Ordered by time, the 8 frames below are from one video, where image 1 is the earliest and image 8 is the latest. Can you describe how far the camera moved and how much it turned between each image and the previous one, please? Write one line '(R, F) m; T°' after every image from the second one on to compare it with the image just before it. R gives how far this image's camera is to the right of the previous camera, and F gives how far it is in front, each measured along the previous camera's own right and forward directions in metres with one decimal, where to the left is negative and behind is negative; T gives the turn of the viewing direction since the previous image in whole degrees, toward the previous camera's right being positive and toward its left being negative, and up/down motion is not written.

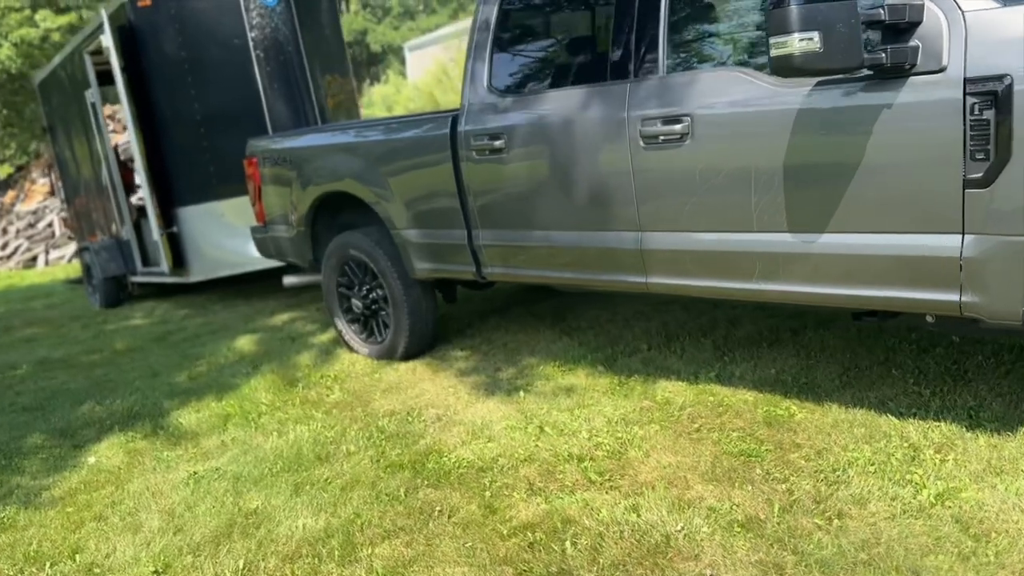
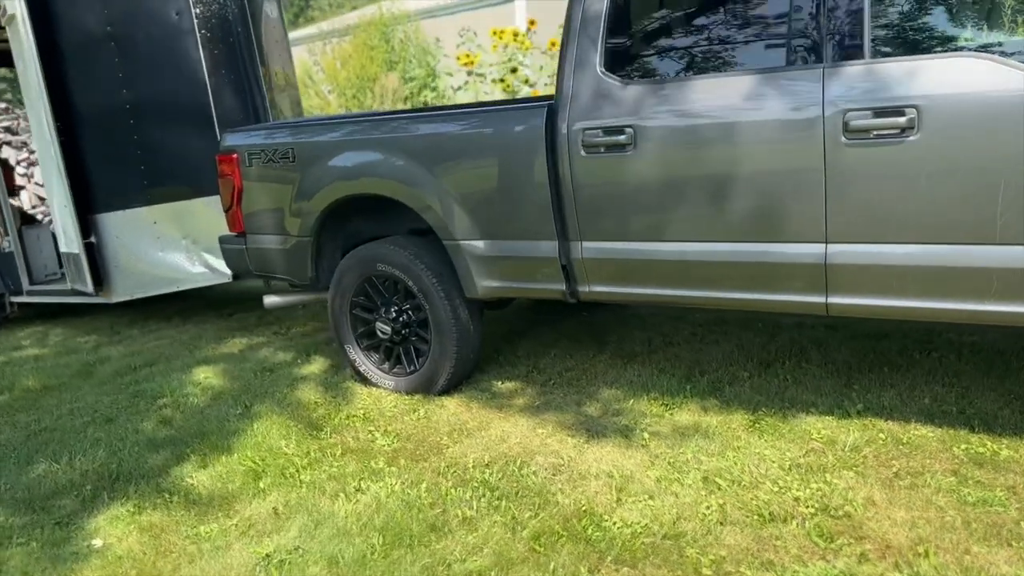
(-1.1, +0.8) m; +11°
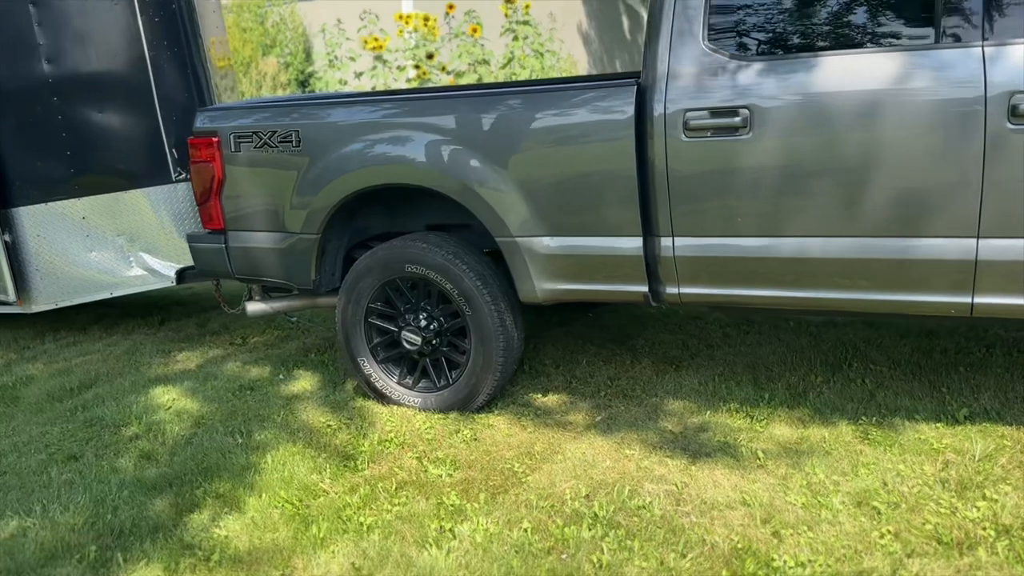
(-0.8, +0.5) m; +10°
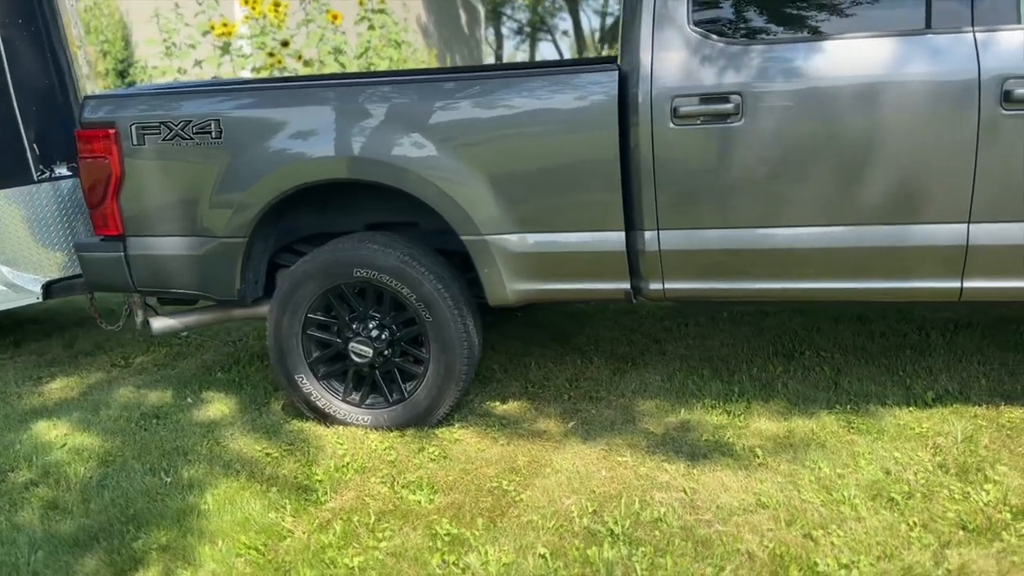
(-0.5, +0.3) m; +11°
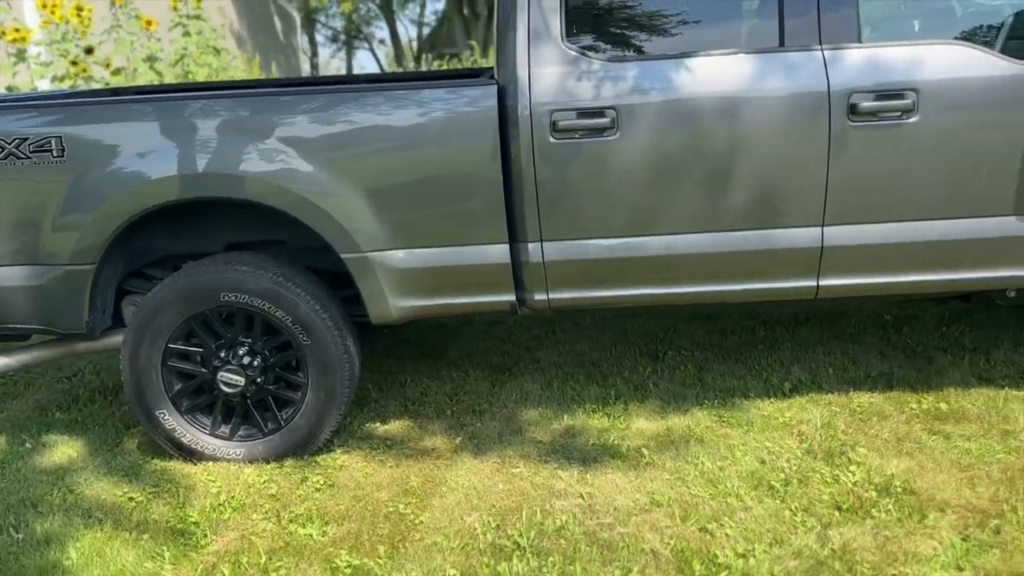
(-0.2, 0.0) m; +11°
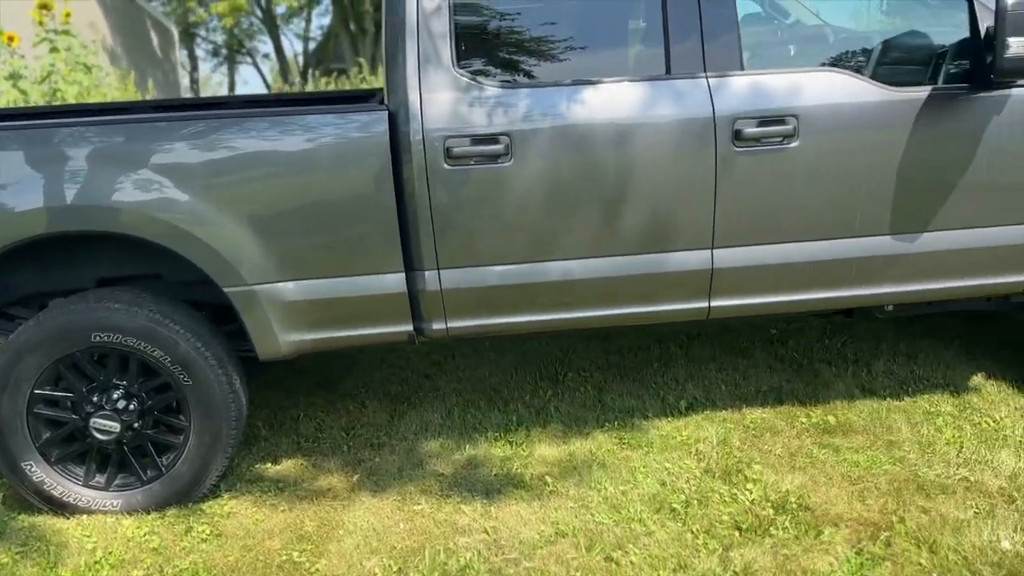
(0.0, +0.1) m; +7°
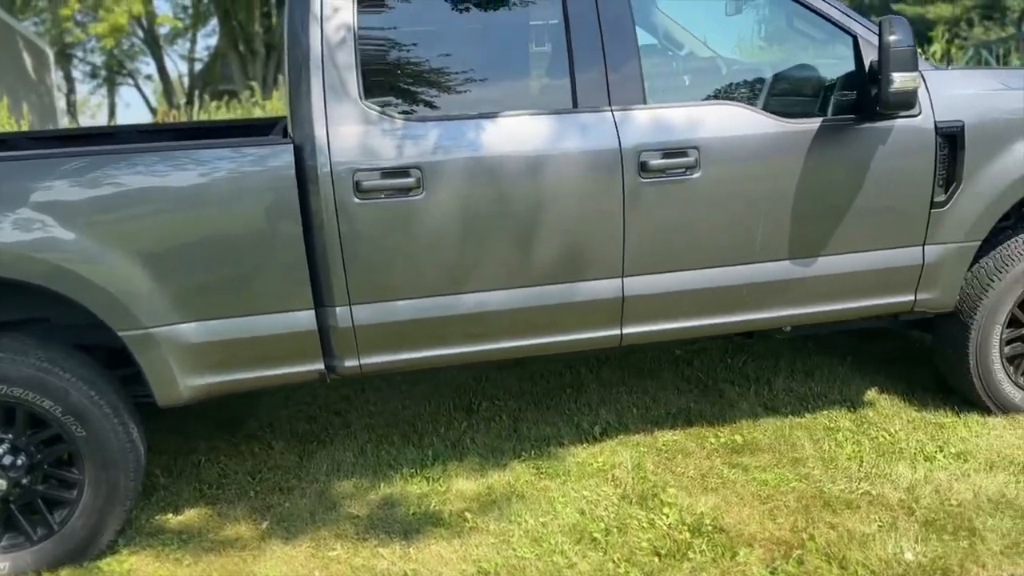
(0.0, 0.0) m; +7°
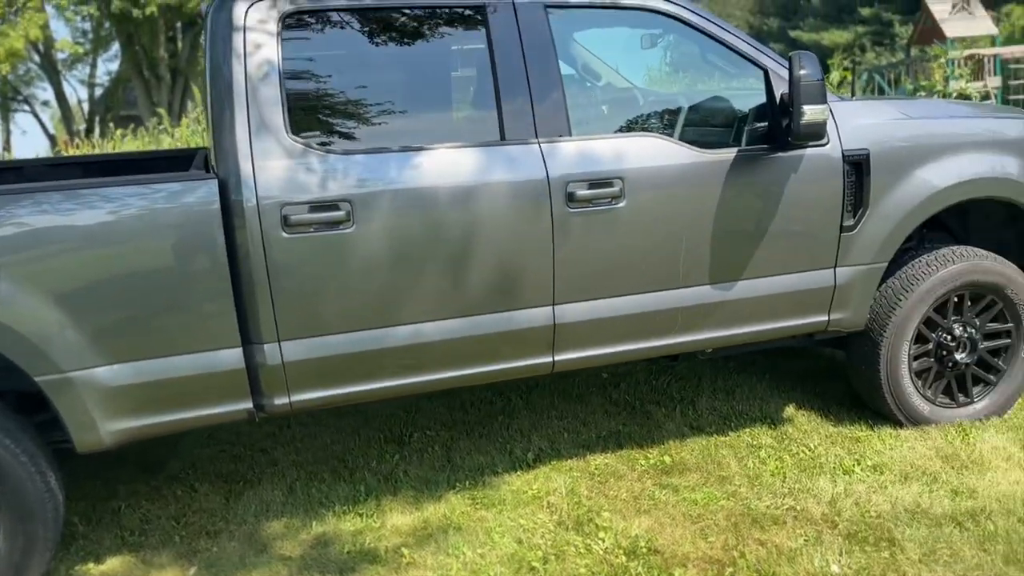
(0.0, 0.0) m; +5°
